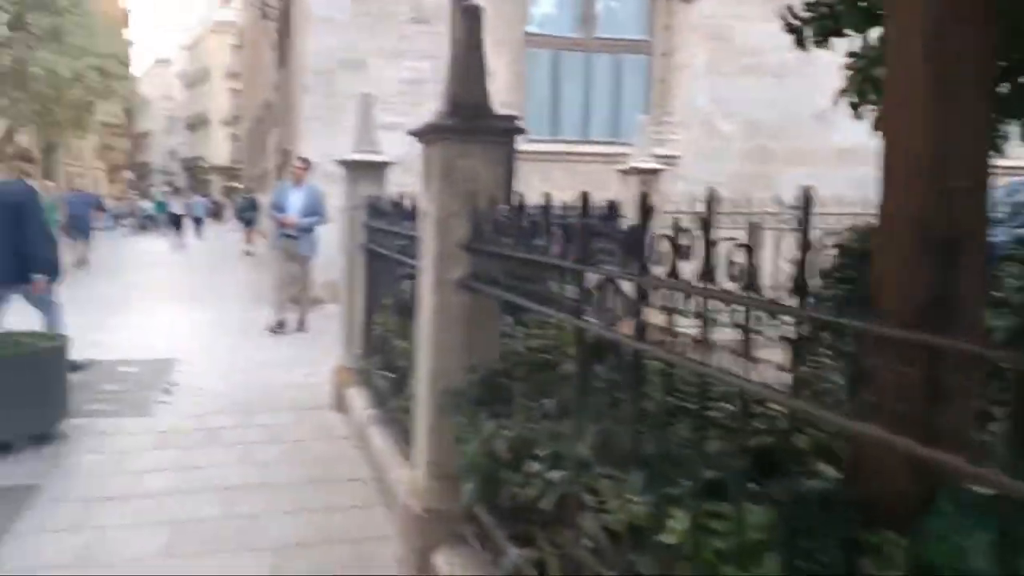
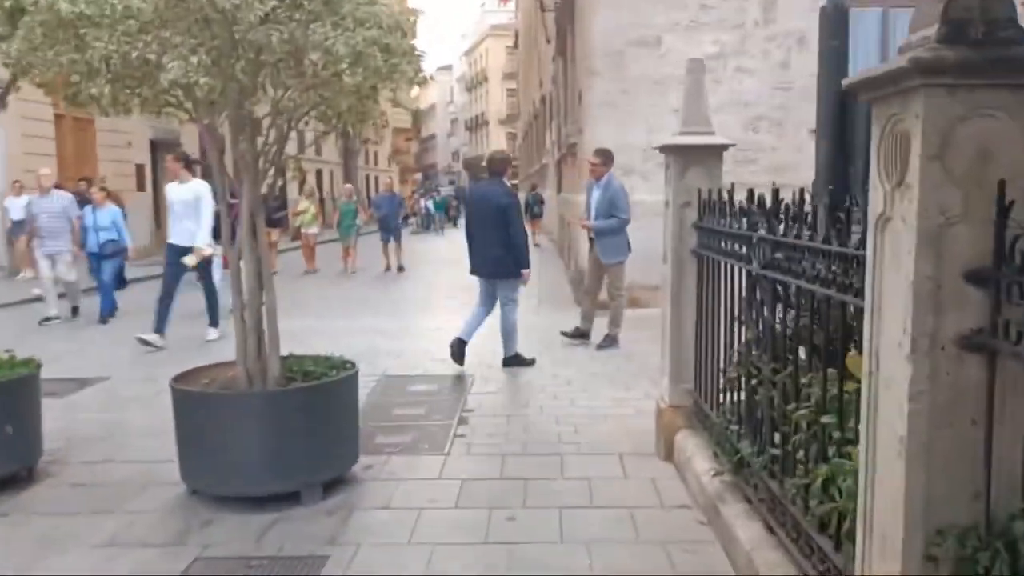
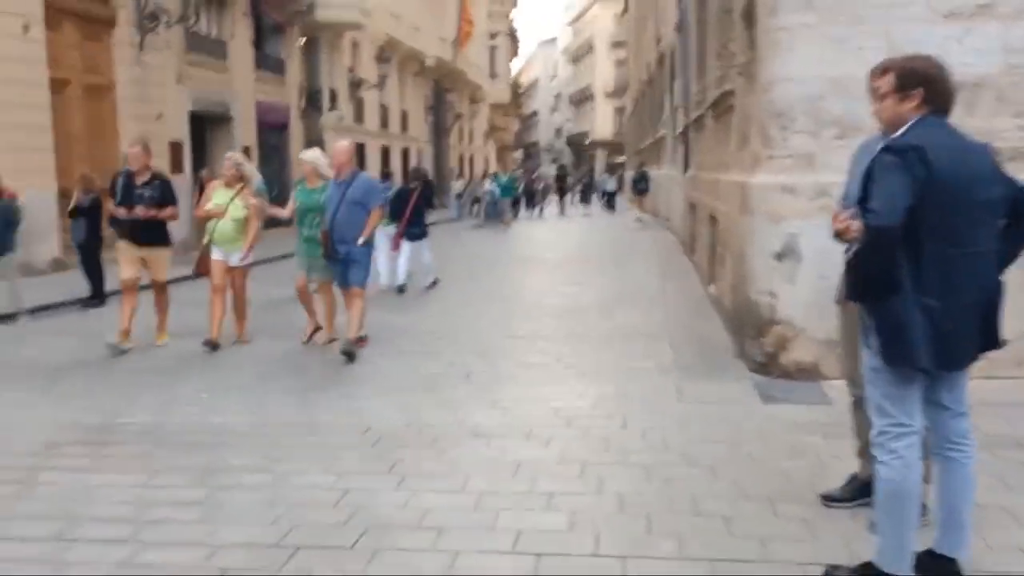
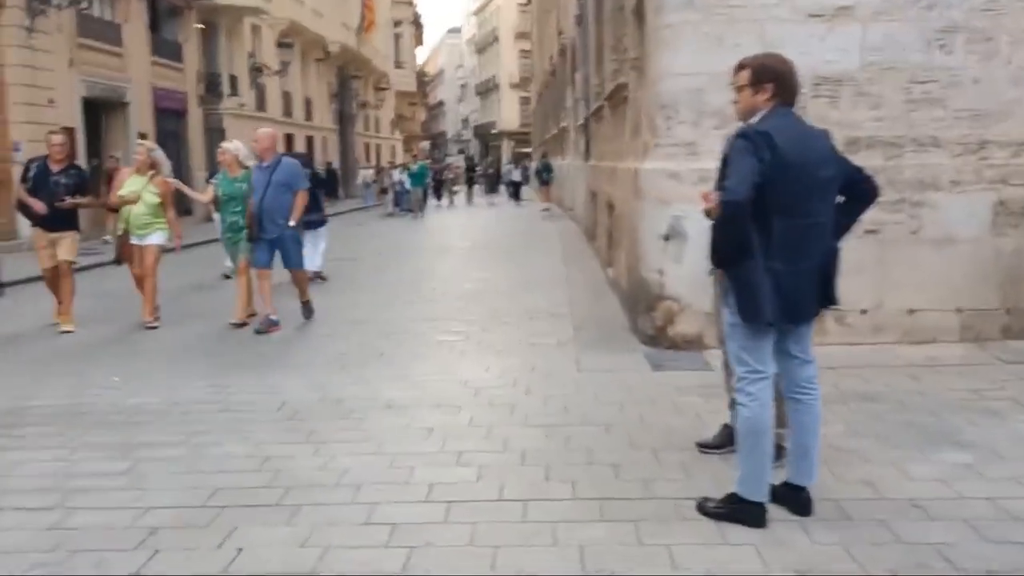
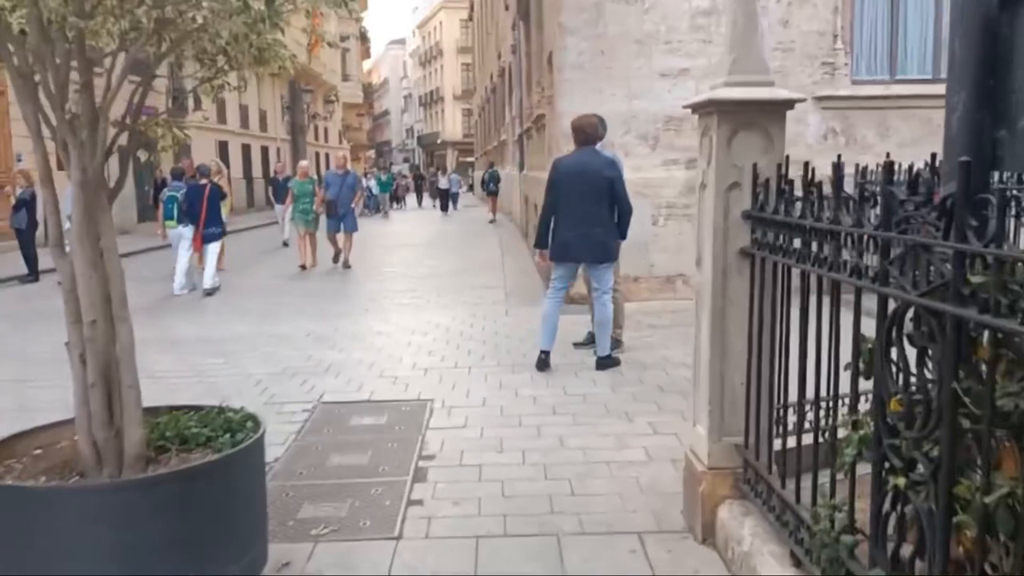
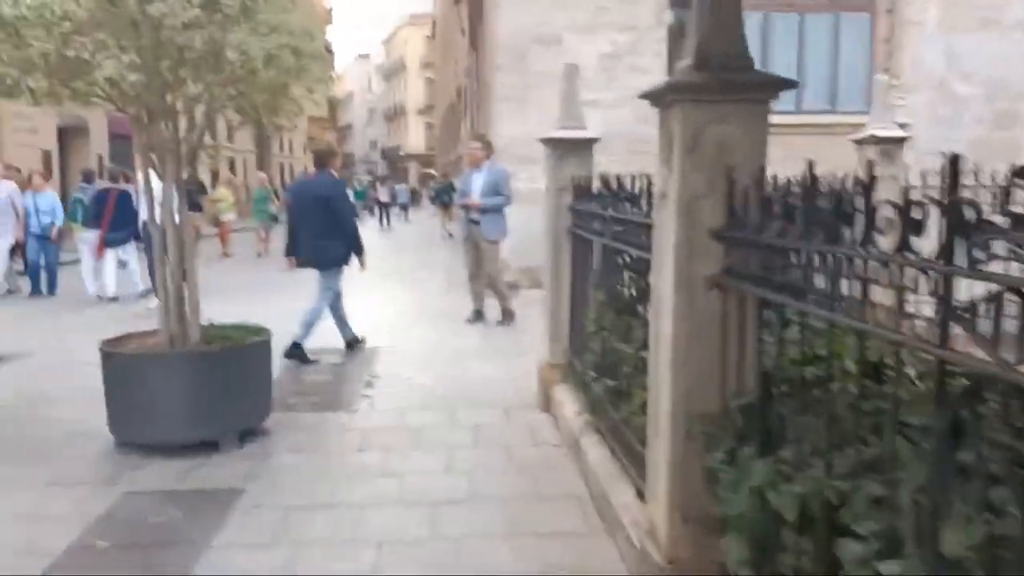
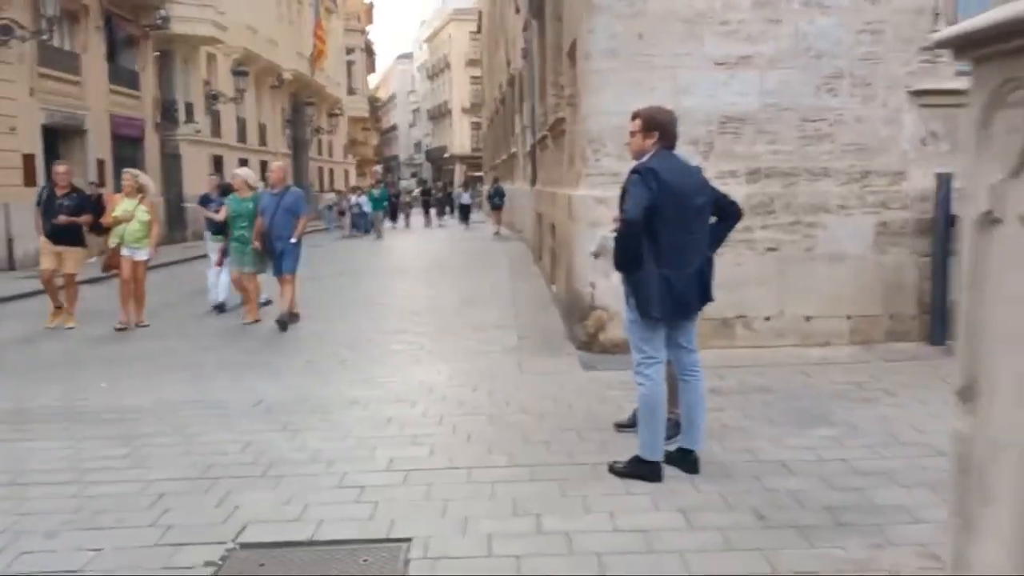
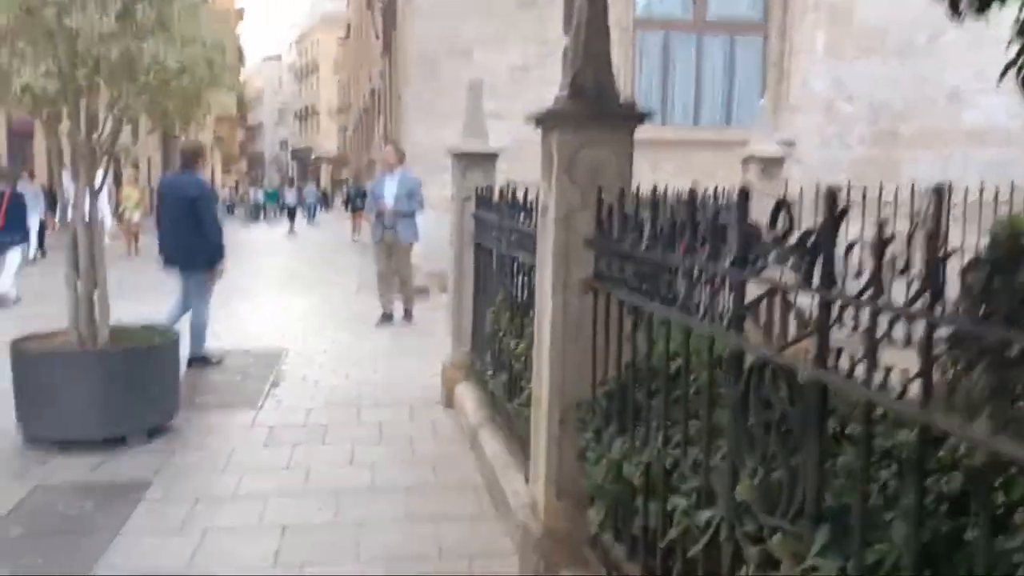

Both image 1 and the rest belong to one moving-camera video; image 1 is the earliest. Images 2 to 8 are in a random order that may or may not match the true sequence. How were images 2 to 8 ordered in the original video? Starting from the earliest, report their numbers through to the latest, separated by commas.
8, 6, 2, 5, 7, 4, 3
